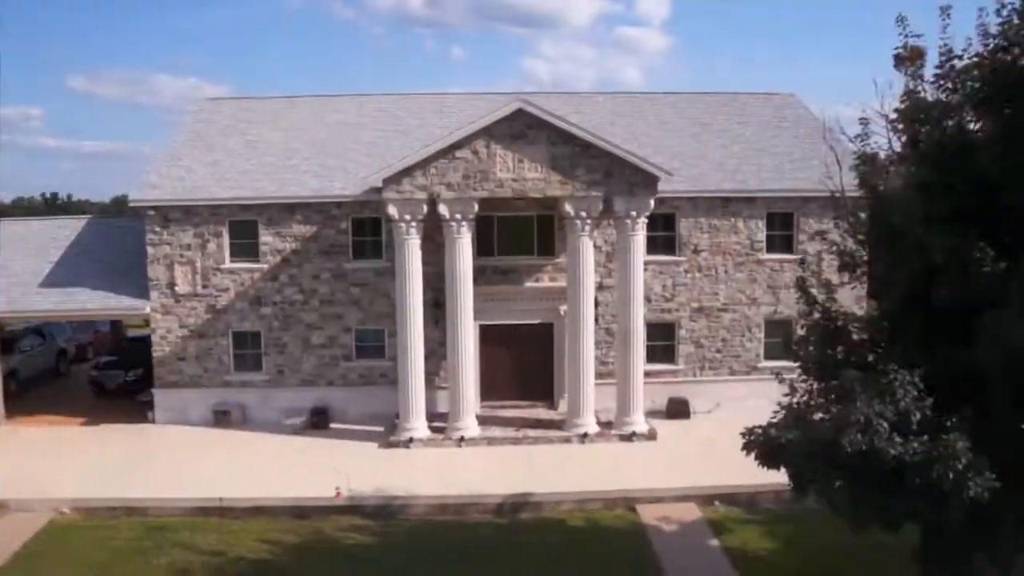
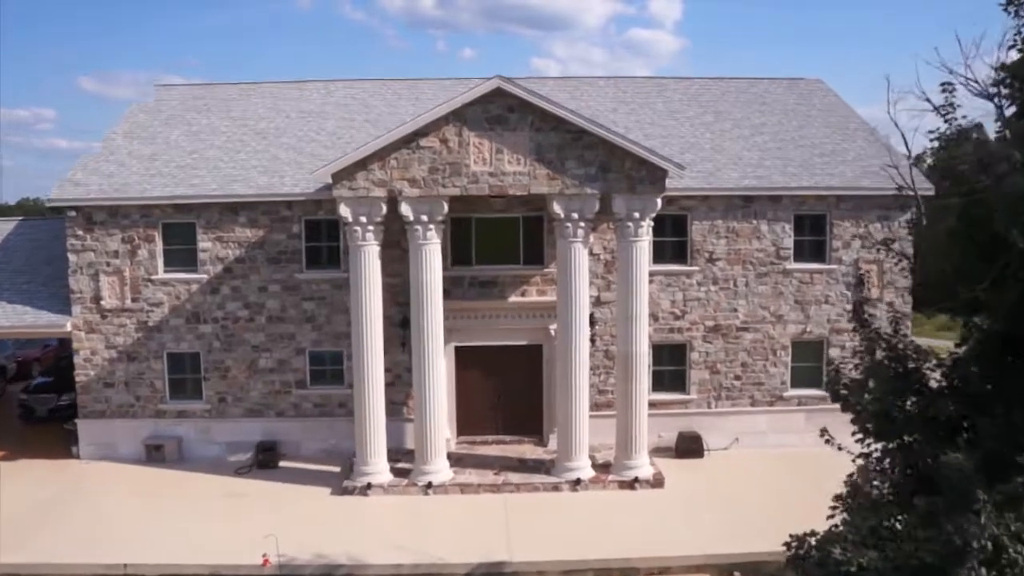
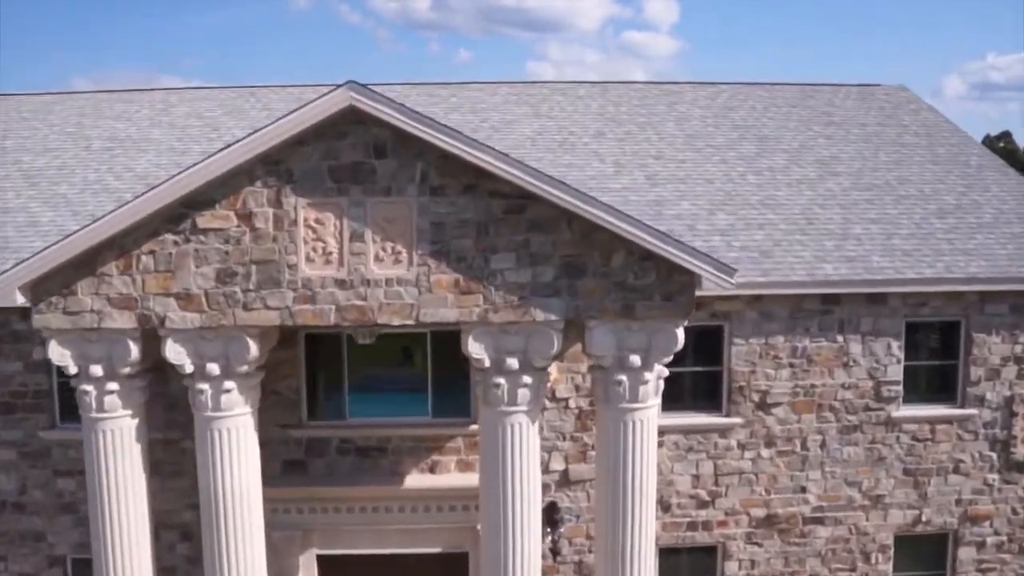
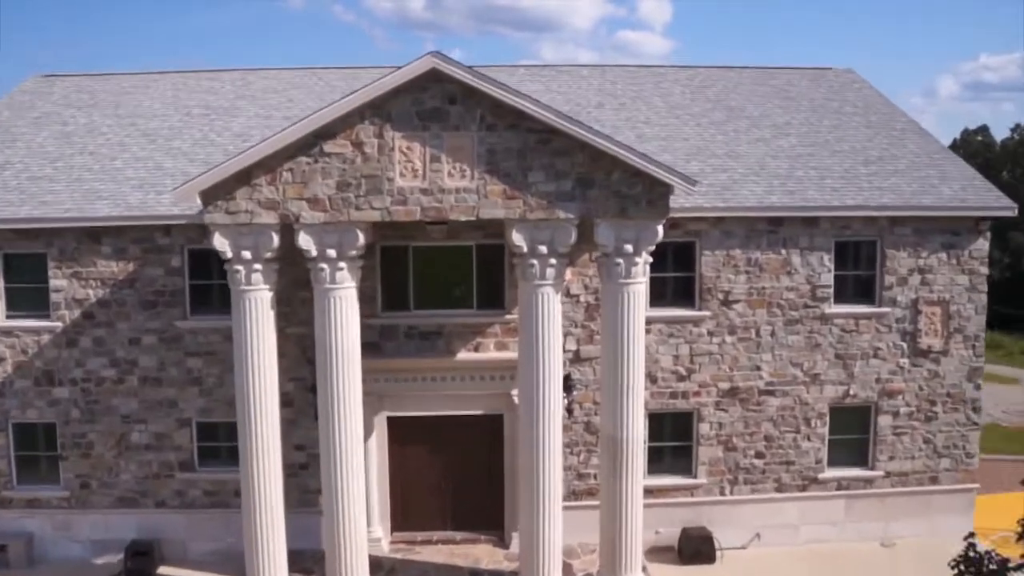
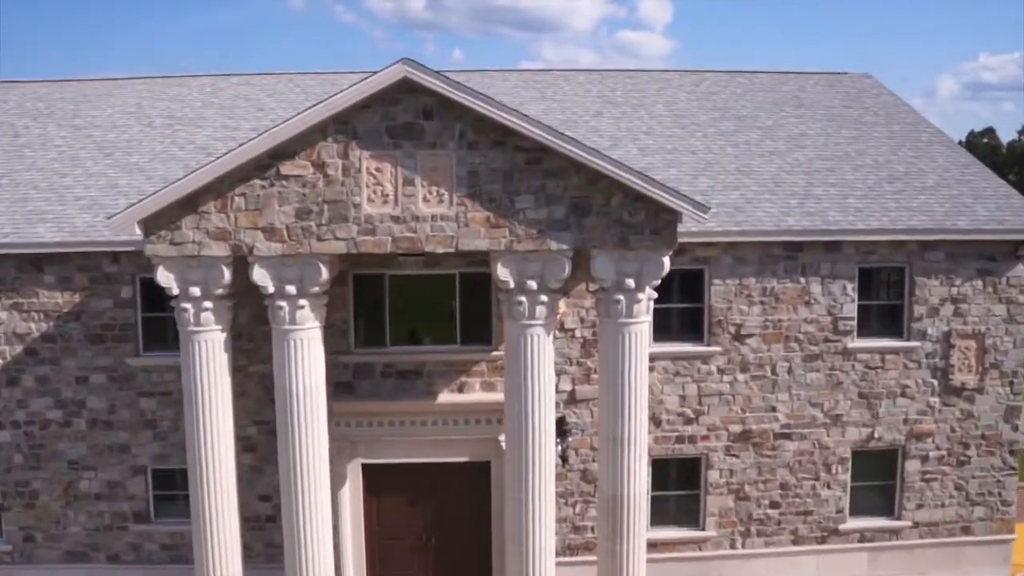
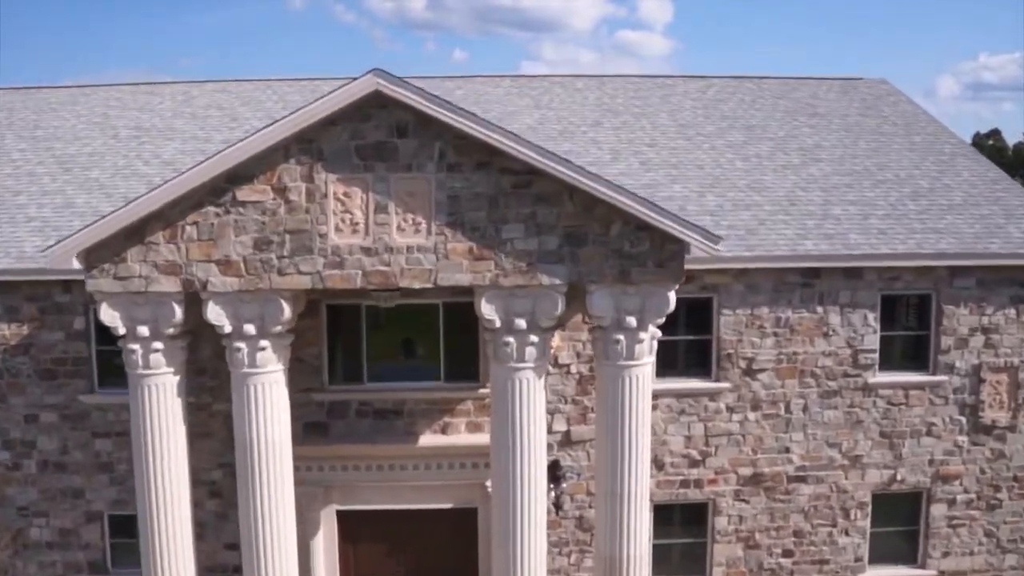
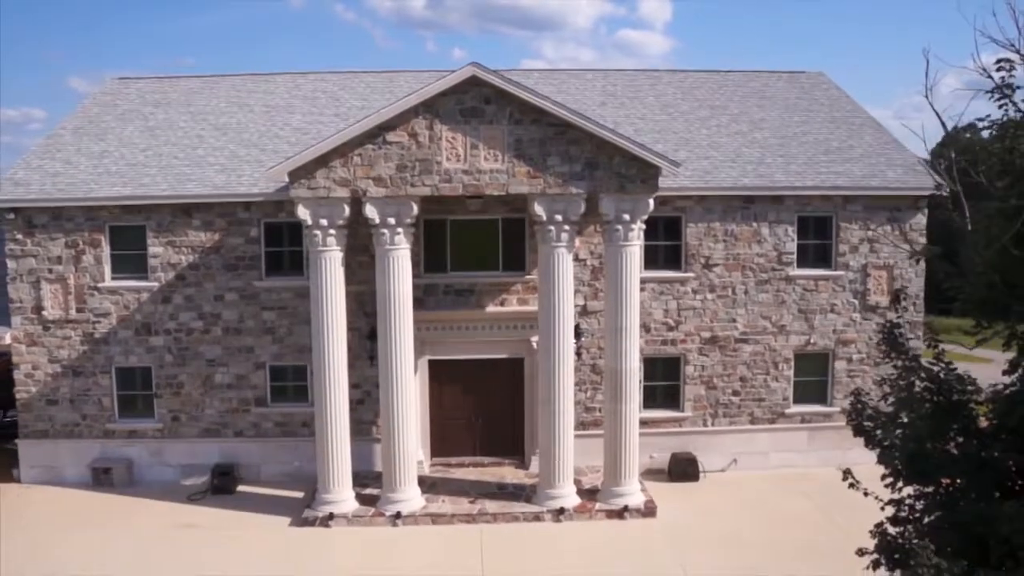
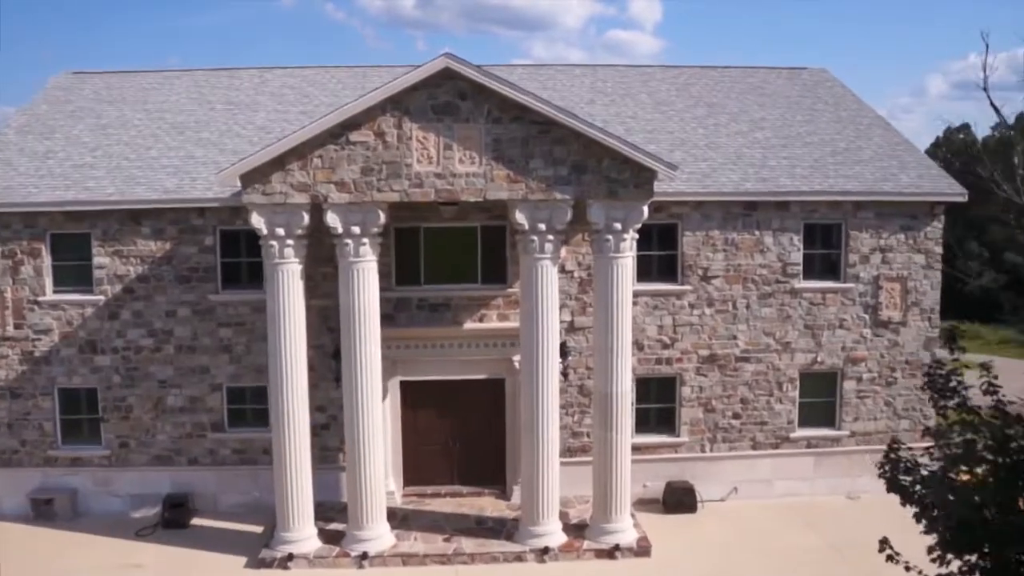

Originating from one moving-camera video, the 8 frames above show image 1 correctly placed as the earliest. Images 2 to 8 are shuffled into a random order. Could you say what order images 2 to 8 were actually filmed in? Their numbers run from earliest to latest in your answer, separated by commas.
2, 7, 8, 4, 5, 6, 3
